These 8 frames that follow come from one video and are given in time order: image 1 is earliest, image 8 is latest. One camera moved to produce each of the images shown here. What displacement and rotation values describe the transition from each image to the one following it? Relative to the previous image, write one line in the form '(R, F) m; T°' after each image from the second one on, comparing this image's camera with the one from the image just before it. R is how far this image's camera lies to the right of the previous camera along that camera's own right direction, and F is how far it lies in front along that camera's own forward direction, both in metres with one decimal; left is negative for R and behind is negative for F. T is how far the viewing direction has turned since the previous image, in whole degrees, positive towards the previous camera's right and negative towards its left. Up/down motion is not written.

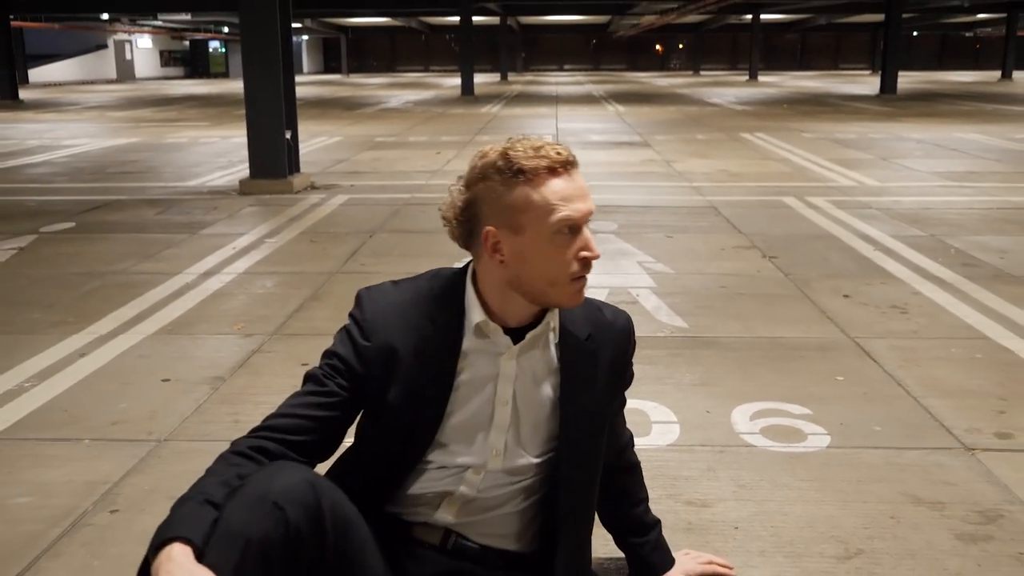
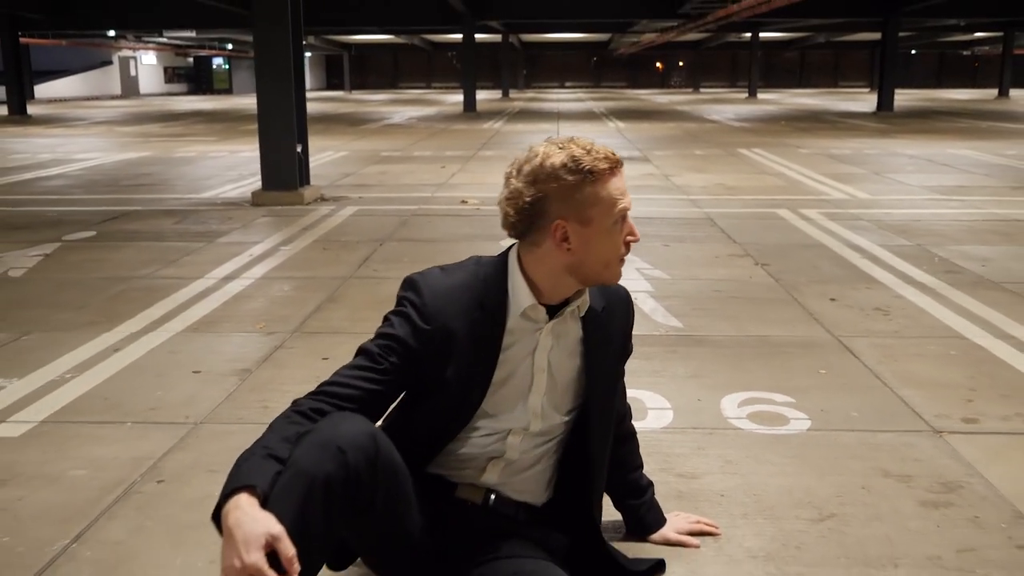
(0.0, -0.3) m; 0°
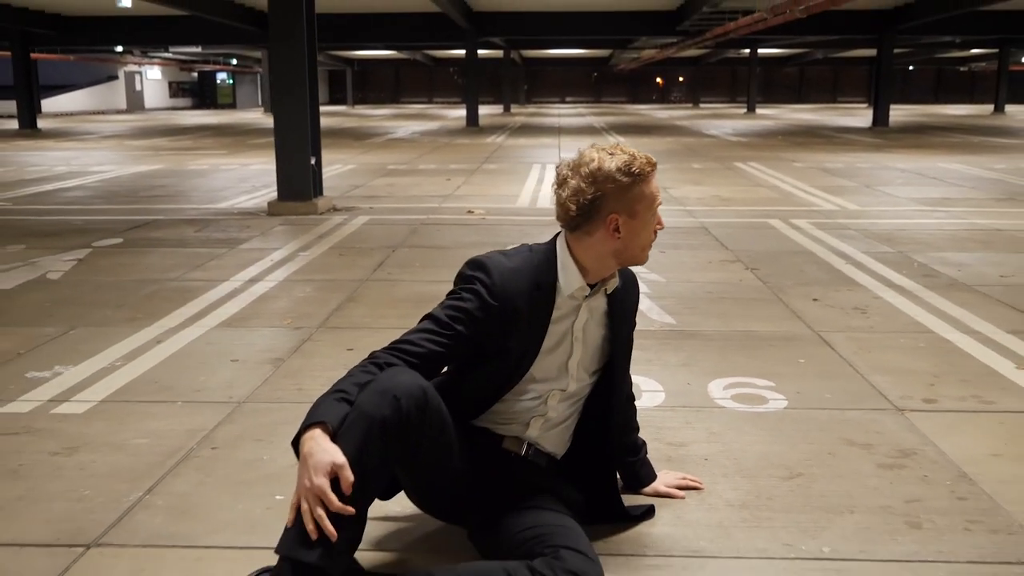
(0.0, -0.4) m; 0°
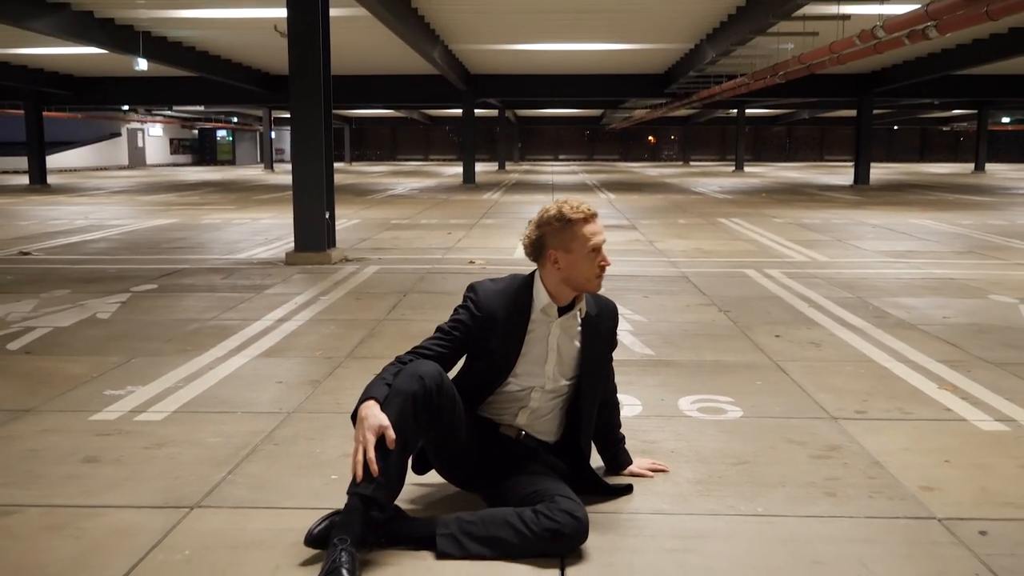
(0.0, -0.8) m; 0°
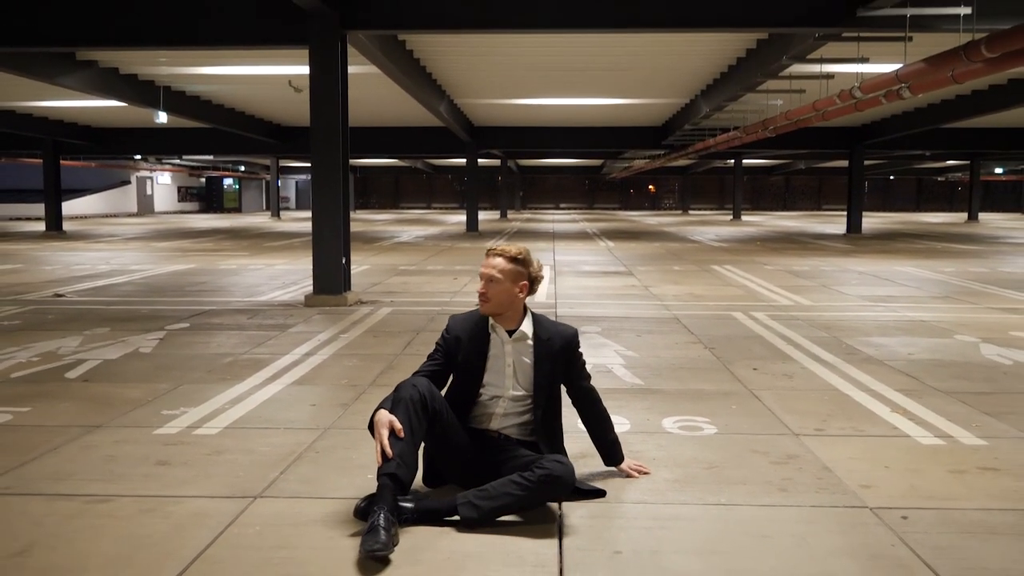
(0.0, -0.8) m; 0°
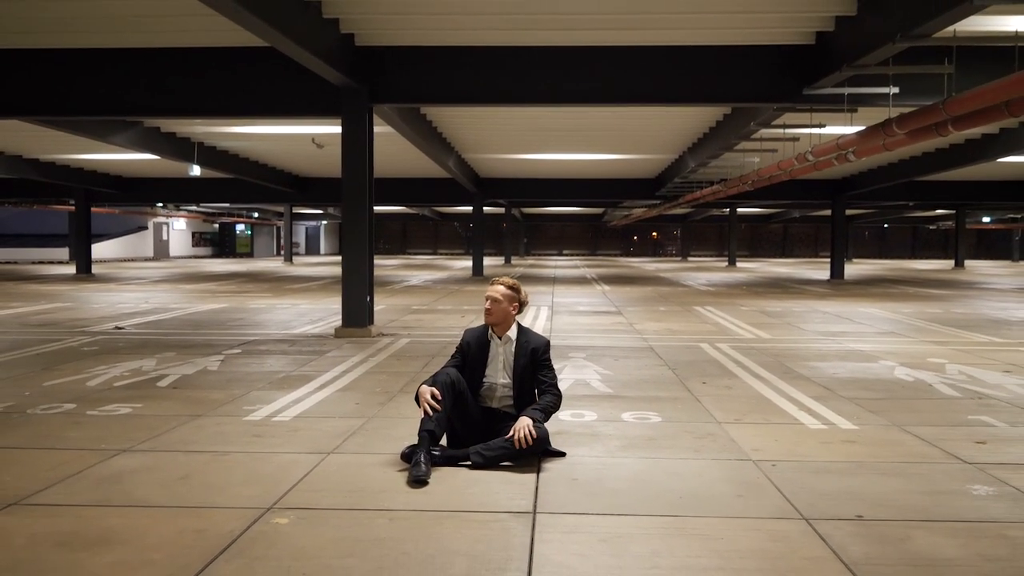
(+0.1, -1.9) m; 0°
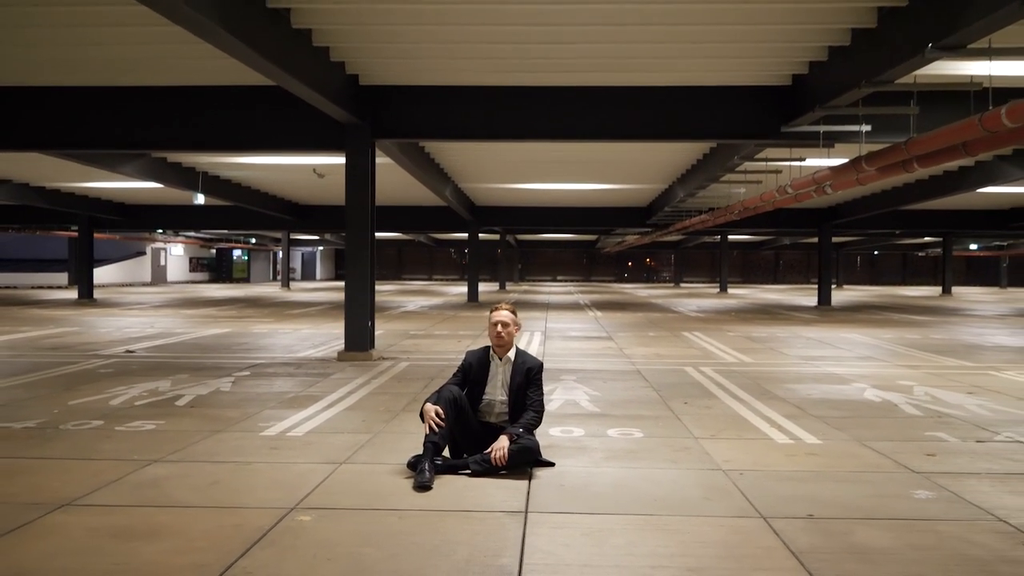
(0.0, -0.7) m; 0°
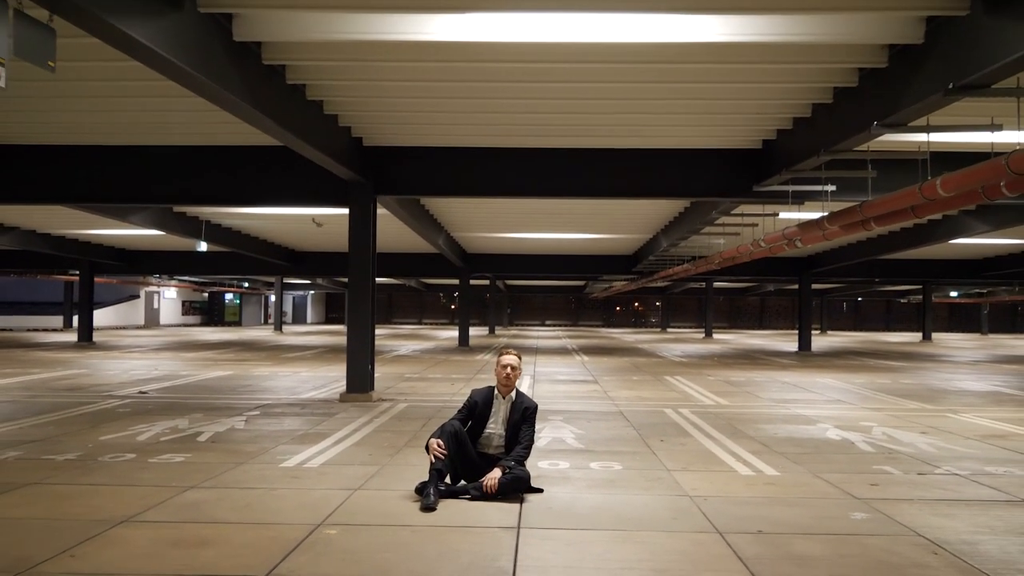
(0.0, -1.0) m; +1°
